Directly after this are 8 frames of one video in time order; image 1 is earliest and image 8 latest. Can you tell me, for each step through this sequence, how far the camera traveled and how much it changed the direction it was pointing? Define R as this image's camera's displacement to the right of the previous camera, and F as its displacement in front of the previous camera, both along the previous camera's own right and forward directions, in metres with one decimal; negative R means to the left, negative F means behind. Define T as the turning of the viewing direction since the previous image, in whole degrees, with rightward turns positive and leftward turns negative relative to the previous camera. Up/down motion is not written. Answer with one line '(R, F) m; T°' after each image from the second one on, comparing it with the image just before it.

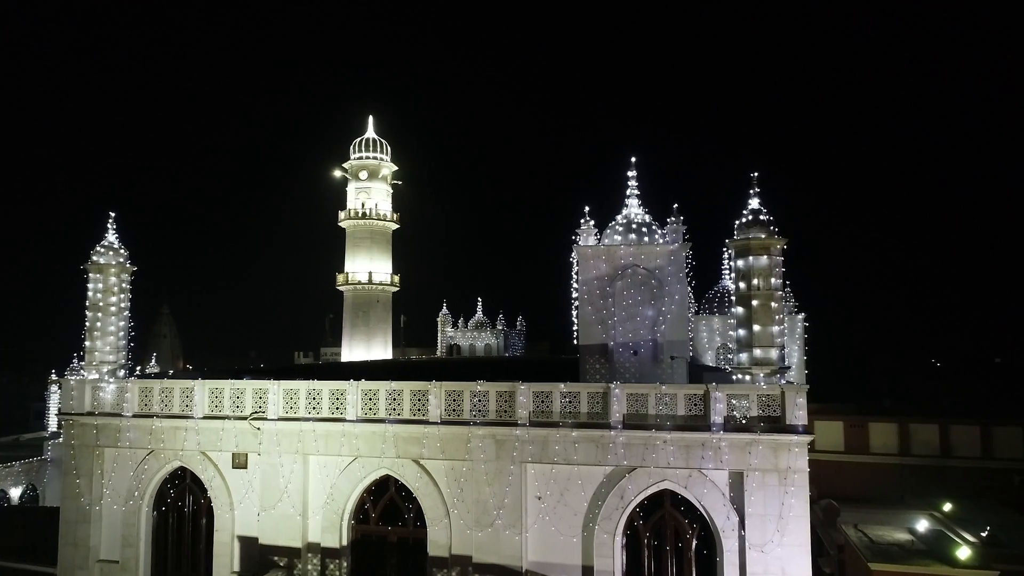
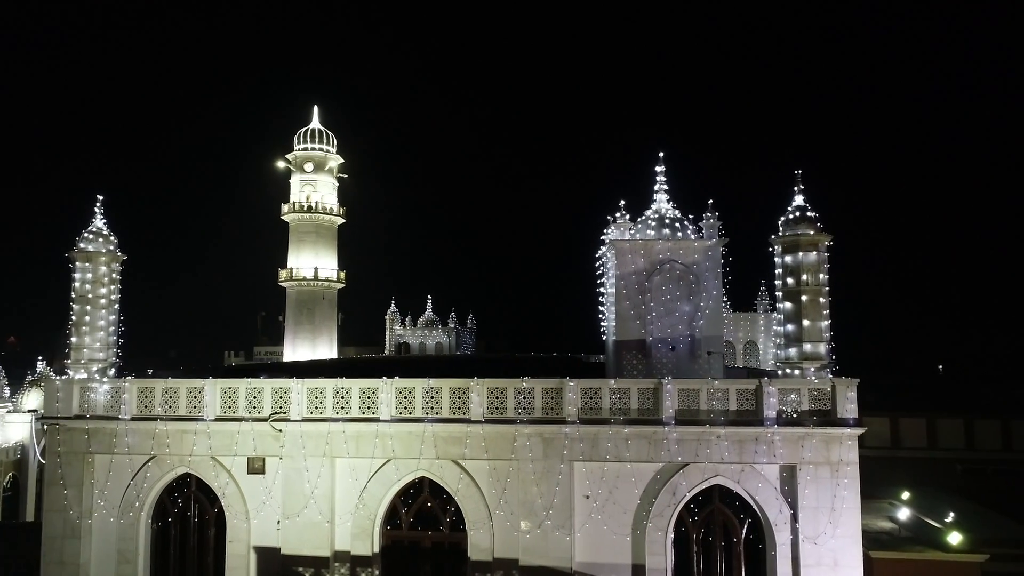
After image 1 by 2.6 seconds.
(-2.2, +0.5) m; +7°
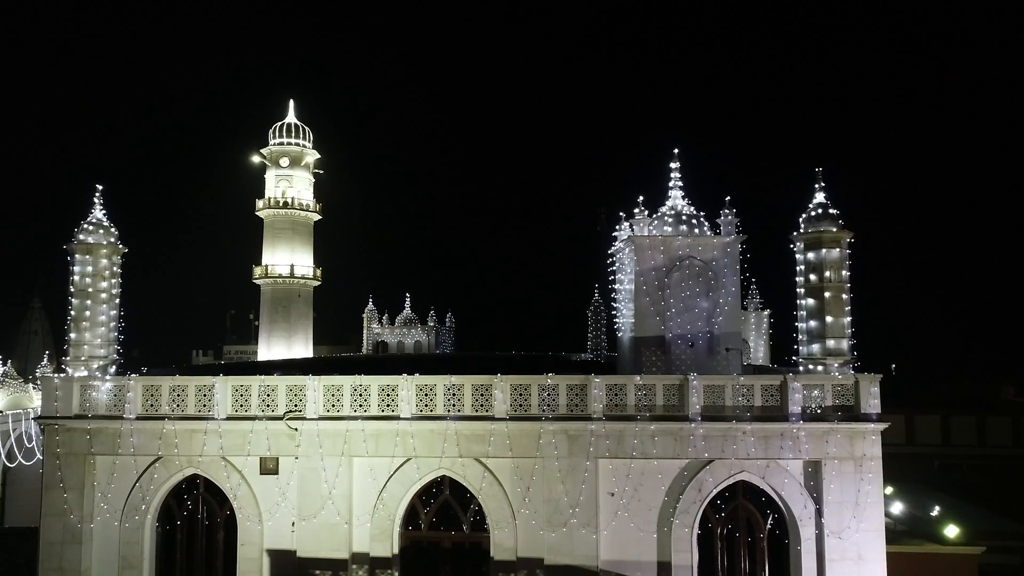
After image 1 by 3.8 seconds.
(-1.0, +0.2) m; +3°
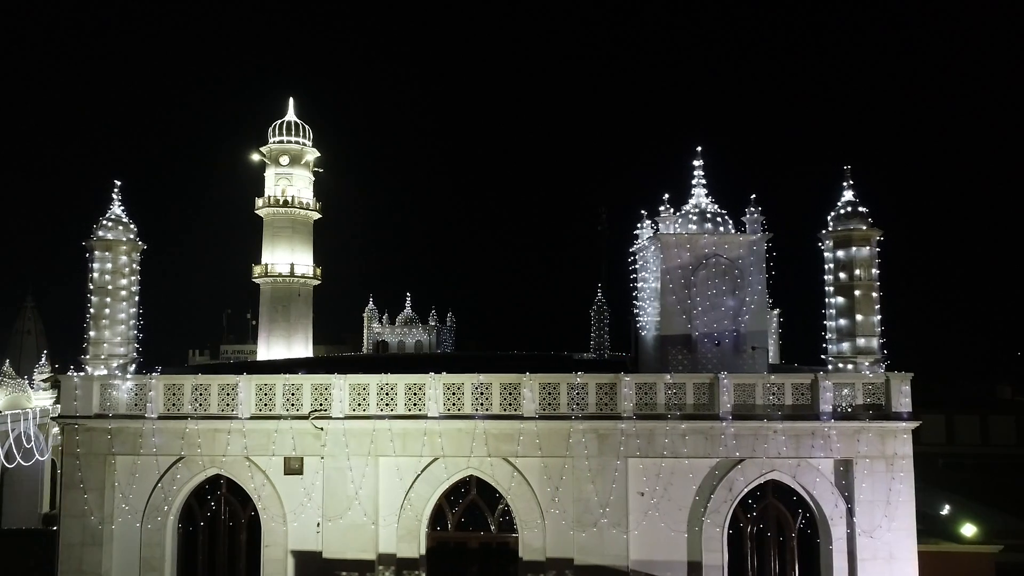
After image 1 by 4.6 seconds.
(-0.6, +0.1) m; +1°
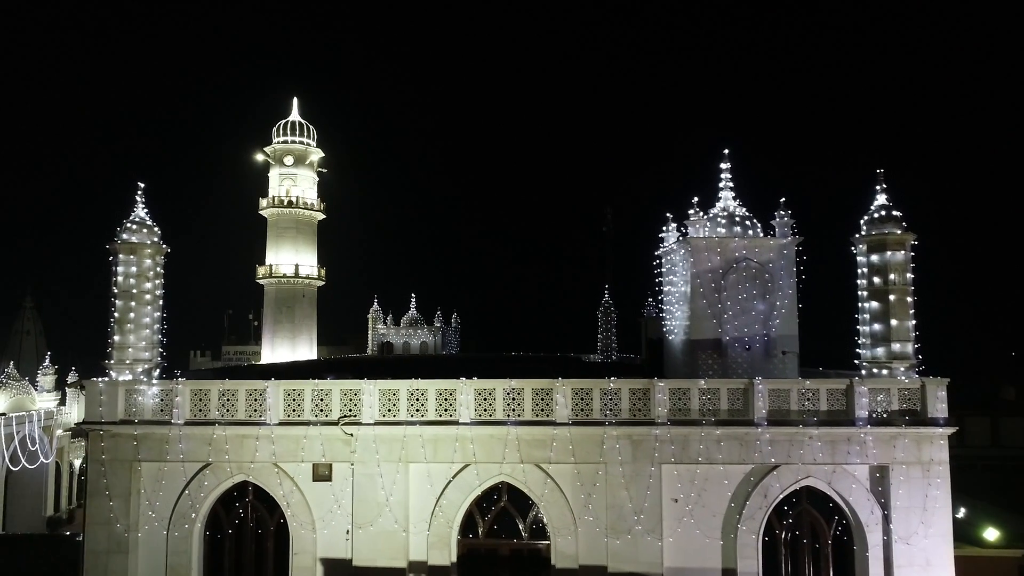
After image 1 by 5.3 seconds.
(-0.6, +0.1) m; 0°
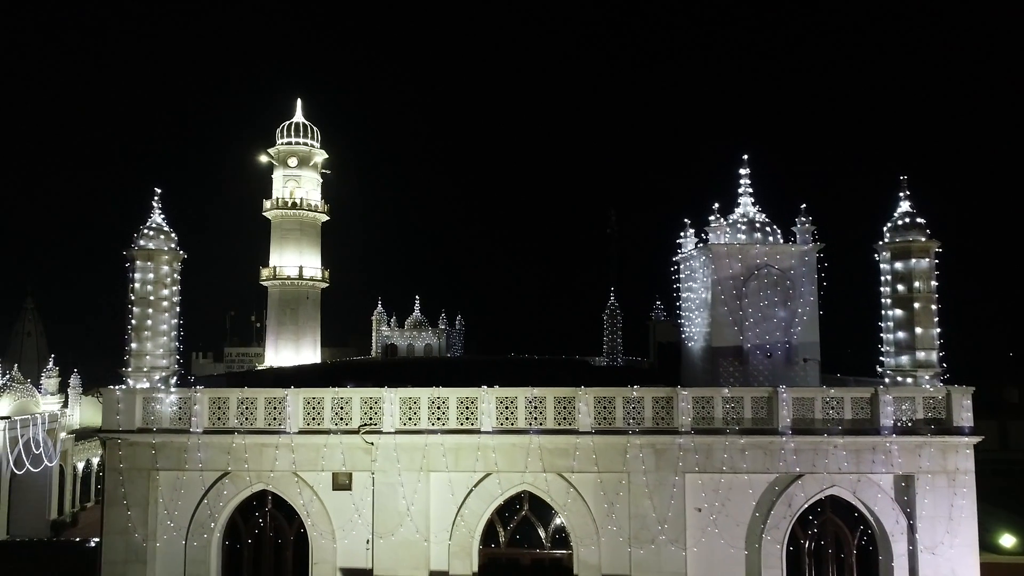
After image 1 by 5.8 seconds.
(-0.4, +0.1) m; 0°
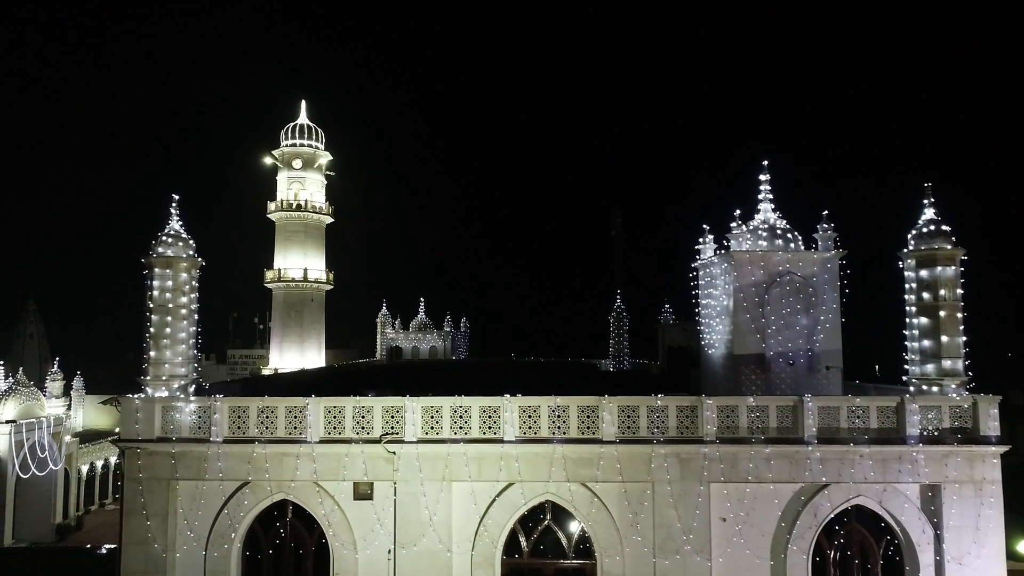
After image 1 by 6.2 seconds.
(-0.4, +0.1) m; 0°
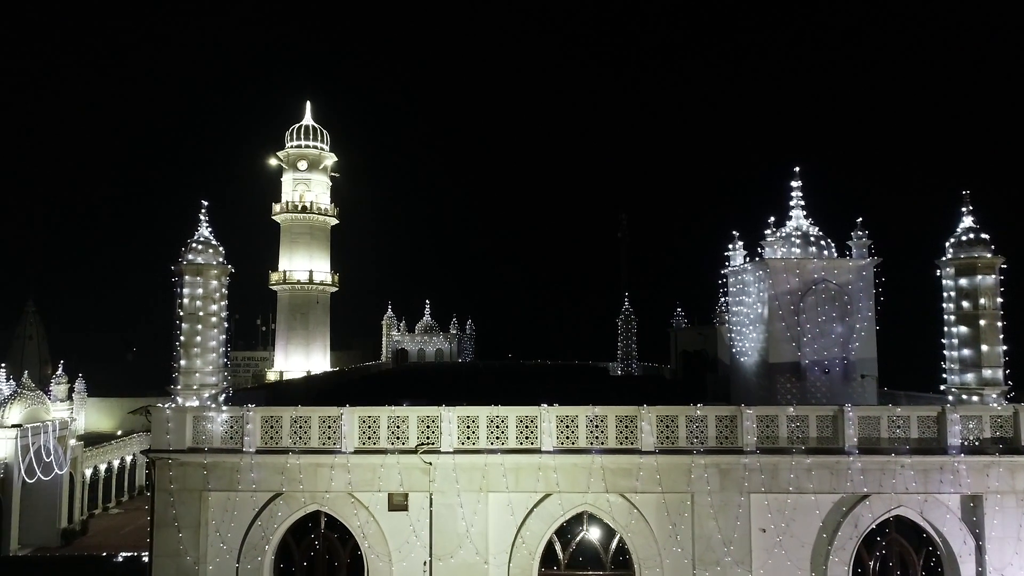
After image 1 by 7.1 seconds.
(-0.7, +0.1) m; 0°
